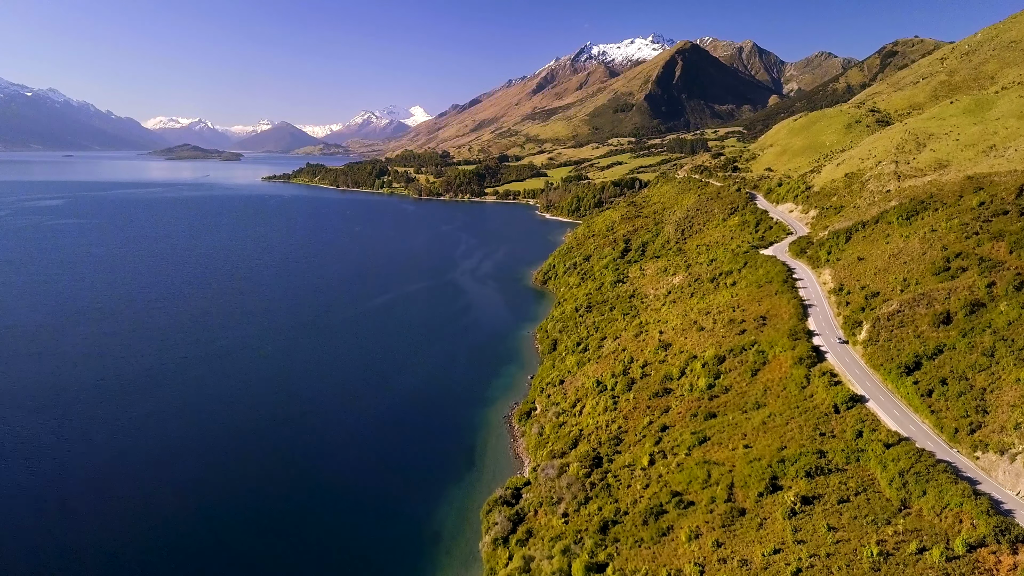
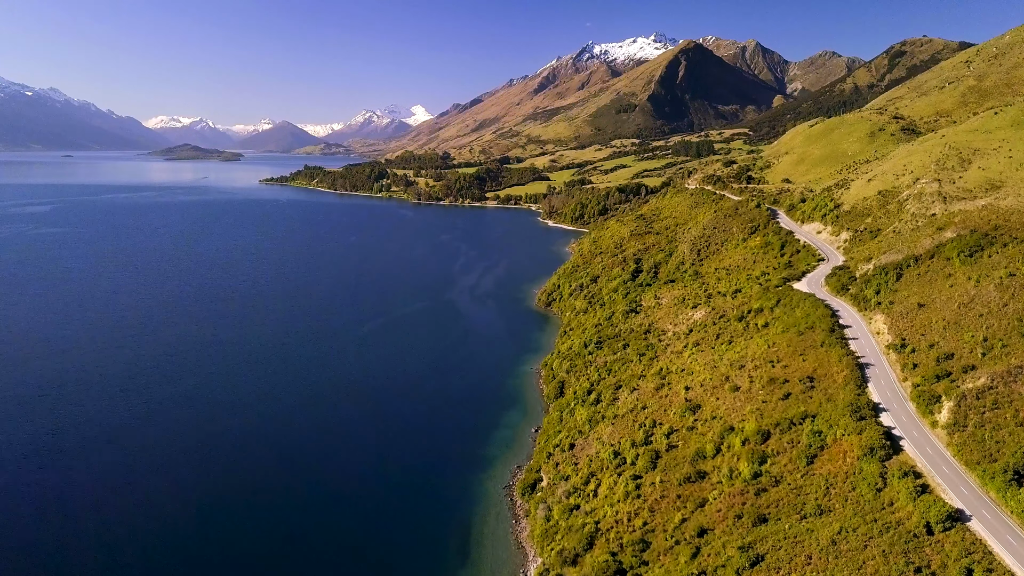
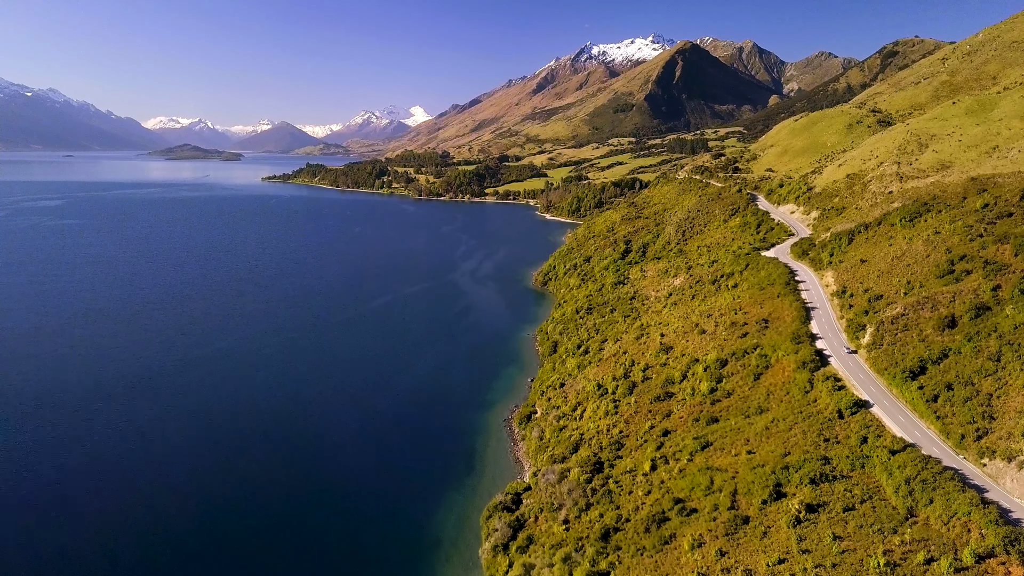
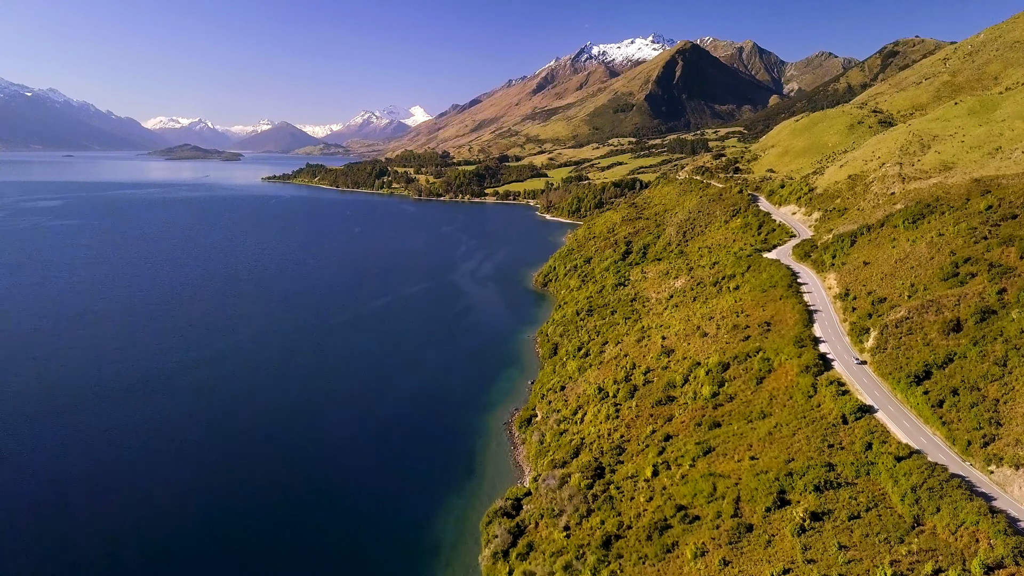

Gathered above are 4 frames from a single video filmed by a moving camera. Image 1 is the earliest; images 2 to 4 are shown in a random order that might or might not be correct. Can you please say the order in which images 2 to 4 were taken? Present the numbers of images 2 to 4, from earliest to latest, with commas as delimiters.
3, 4, 2
